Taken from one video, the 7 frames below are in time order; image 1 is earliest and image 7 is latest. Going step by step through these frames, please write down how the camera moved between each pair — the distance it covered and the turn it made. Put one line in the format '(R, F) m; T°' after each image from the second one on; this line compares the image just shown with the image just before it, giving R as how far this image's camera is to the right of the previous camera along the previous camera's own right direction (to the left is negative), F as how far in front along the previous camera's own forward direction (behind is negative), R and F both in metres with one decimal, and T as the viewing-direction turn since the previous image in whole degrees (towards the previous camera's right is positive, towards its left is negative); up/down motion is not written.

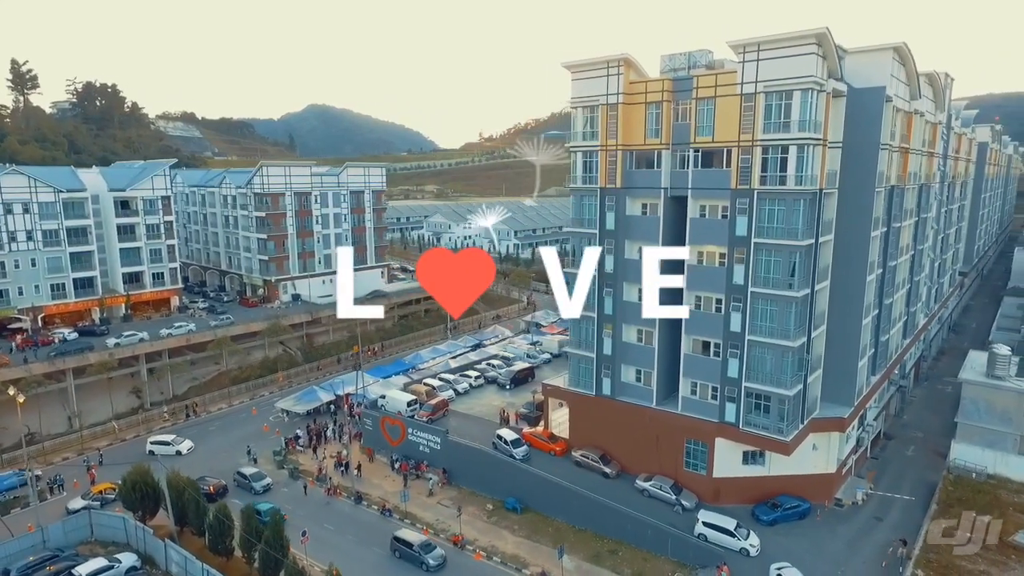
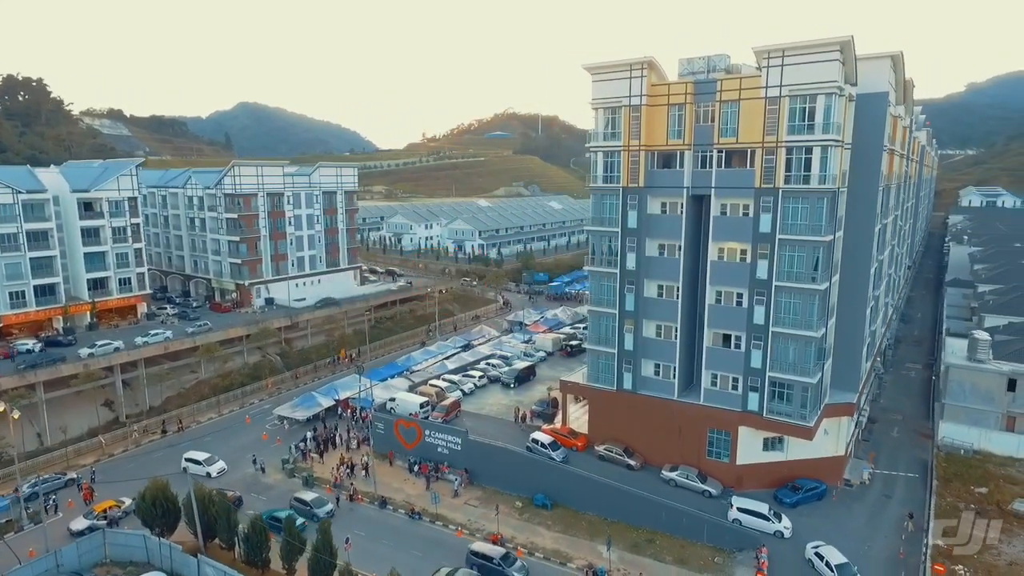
(-4.3, 0.0) m; +6°
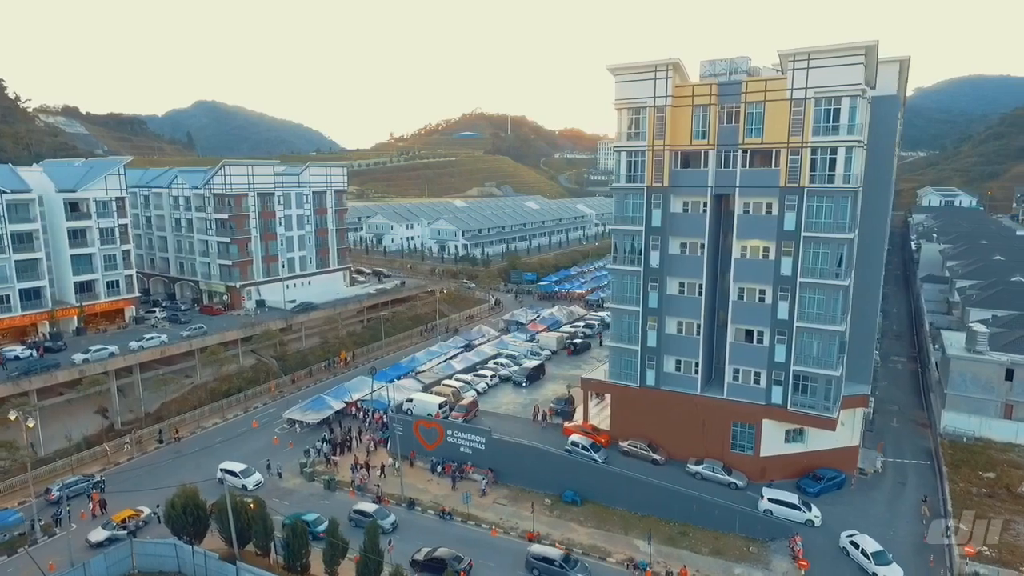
(-3.2, 0.0) m; +3°
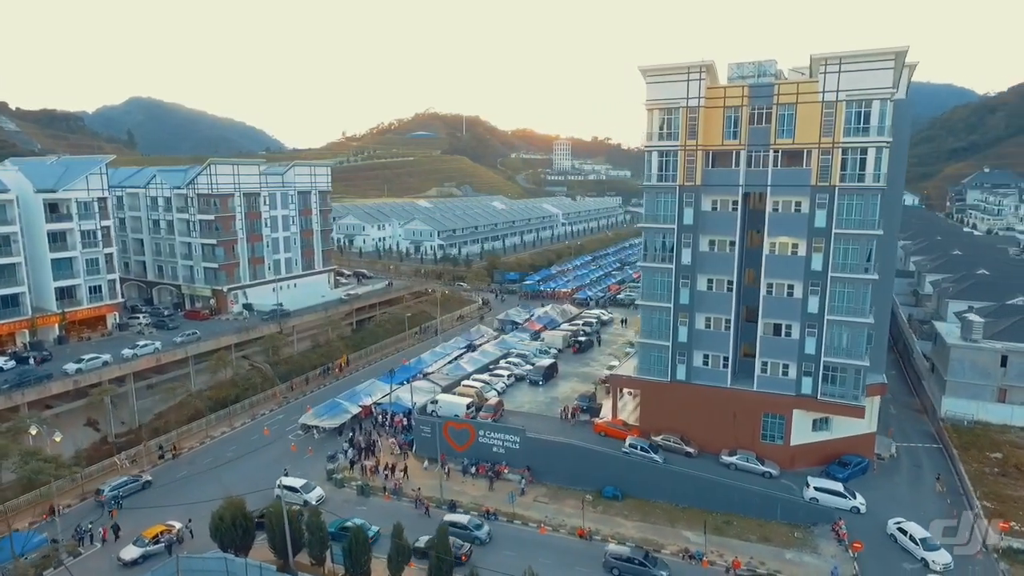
(-4.6, +0.1) m; +5°
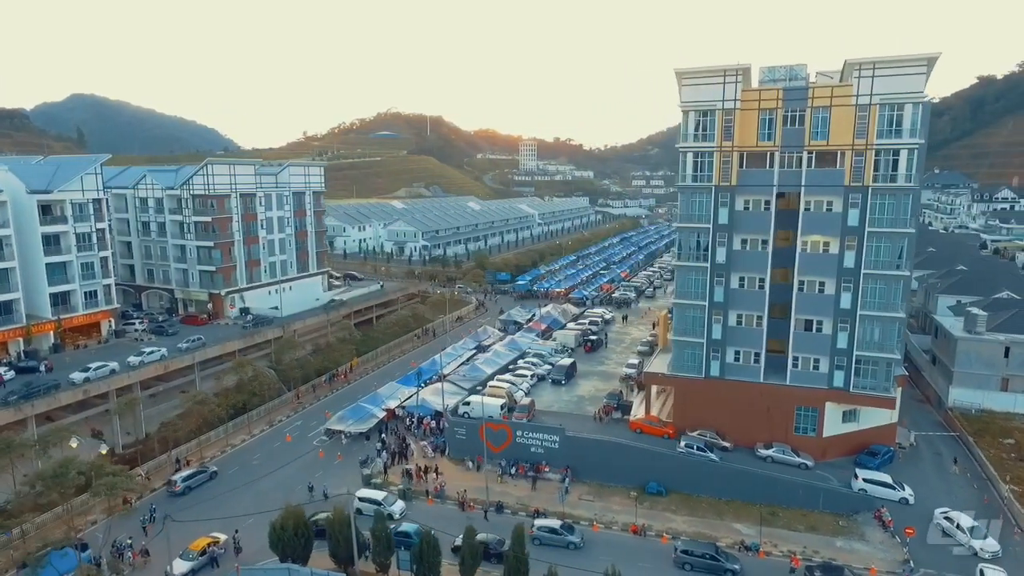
(-4.3, +0.1) m; +4°
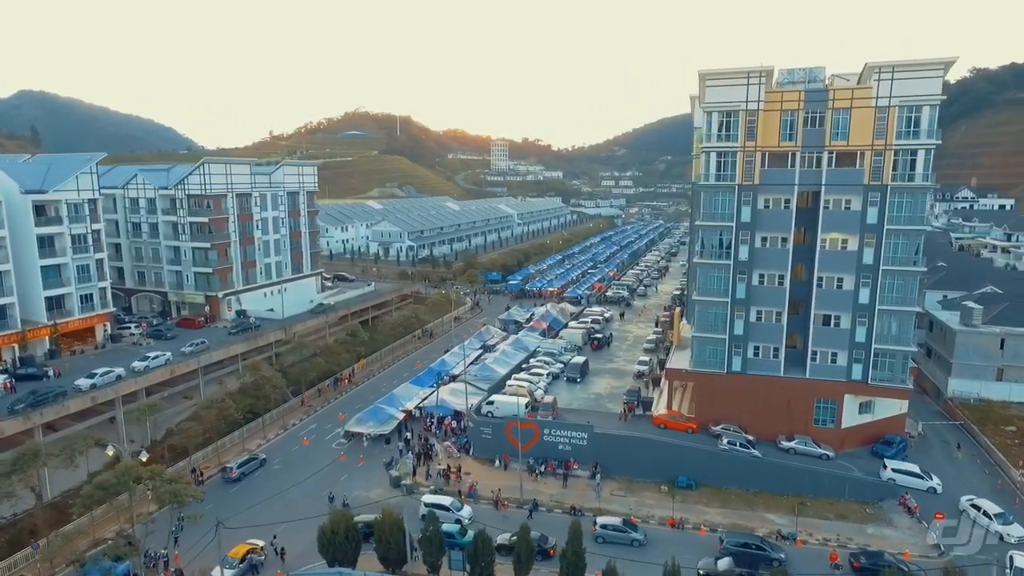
(-3.4, 0.0) m; +3°
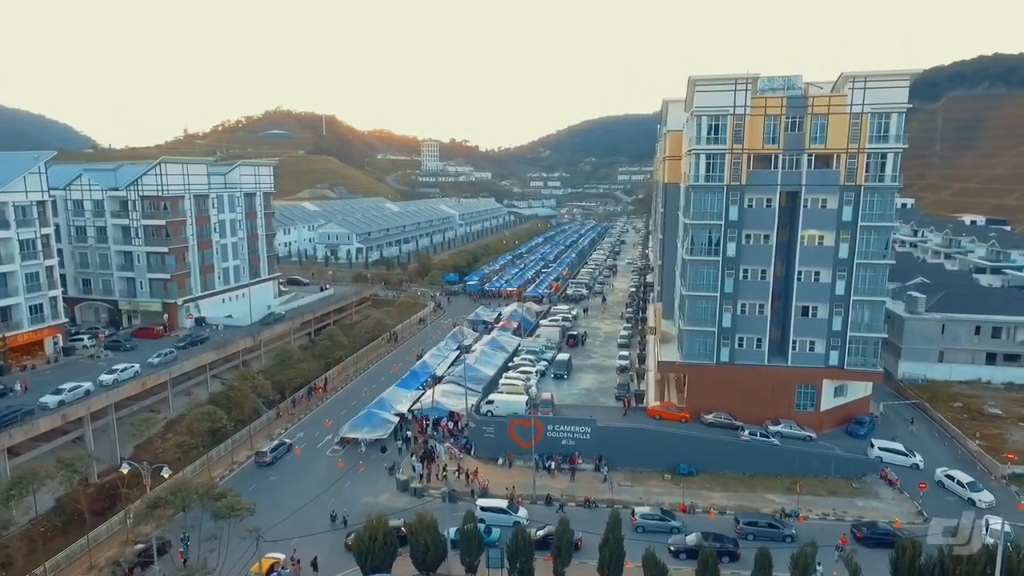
(-4.4, -0.1) m; +7°
